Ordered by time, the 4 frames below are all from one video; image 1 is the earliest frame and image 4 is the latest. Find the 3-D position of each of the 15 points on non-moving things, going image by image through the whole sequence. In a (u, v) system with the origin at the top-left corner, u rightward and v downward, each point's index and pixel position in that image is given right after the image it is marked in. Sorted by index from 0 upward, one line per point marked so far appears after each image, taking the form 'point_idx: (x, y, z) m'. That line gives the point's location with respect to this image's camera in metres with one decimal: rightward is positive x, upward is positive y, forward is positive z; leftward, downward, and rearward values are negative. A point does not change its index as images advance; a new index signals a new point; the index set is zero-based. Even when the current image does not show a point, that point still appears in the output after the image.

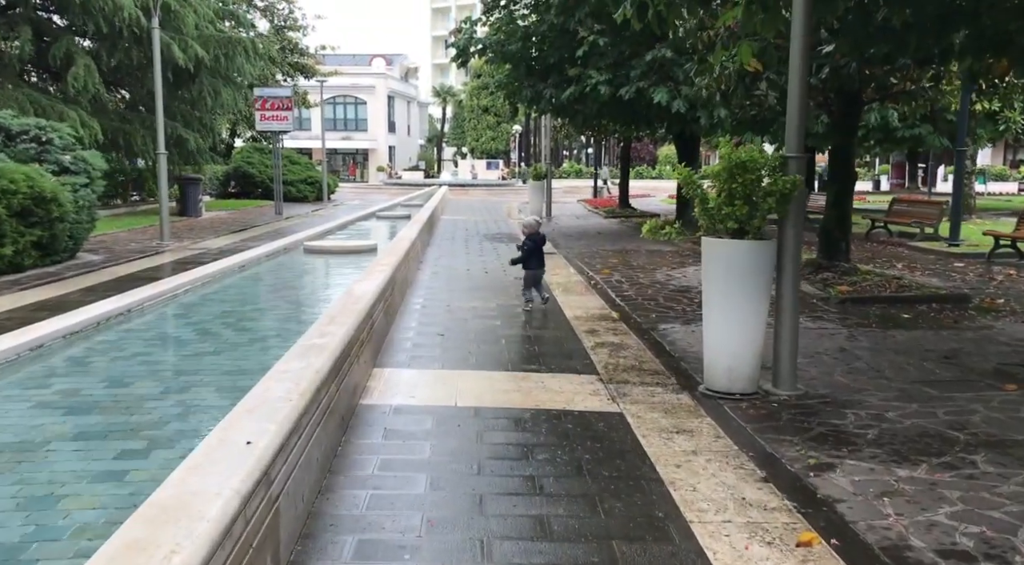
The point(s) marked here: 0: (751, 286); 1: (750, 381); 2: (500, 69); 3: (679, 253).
0: (+1.7, 0.0, +6.3) m
1: (+1.7, -0.7, +6.4) m
2: (-0.3, +4.7, +19.7) m
3: (+3.0, +0.5, +15.9) m
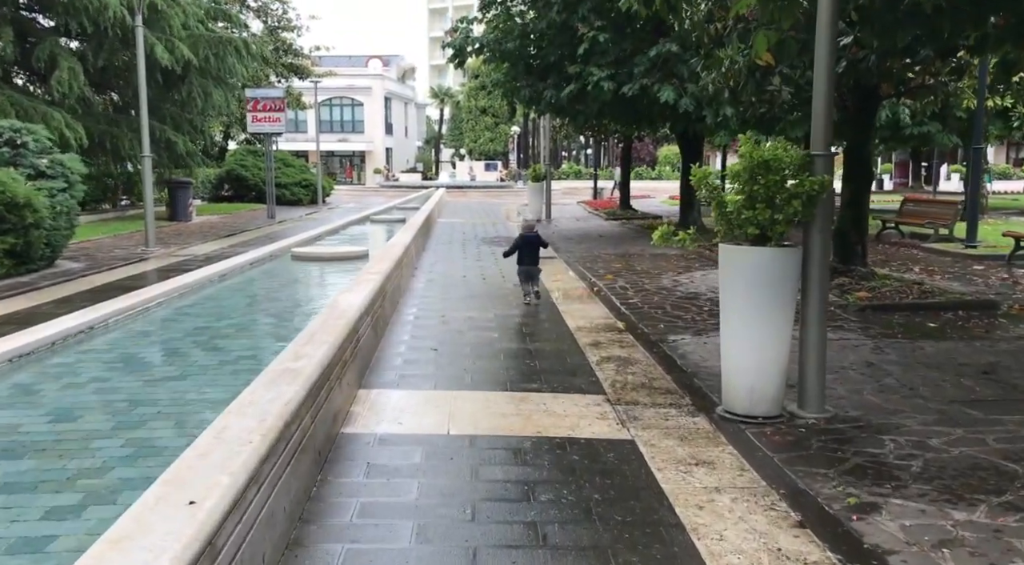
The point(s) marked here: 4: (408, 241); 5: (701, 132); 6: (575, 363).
0: (+1.7, -0.1, +5.7) m
1: (+1.7, -0.8, +5.8) m
2: (-0.3, +4.6, +19.1) m
3: (+3.0, +0.4, +15.3) m
4: (-1.7, +0.7, +14.3) m
5: (+4.0, +3.2, +18.7) m
6: (+0.5, -0.7, +7.6) m
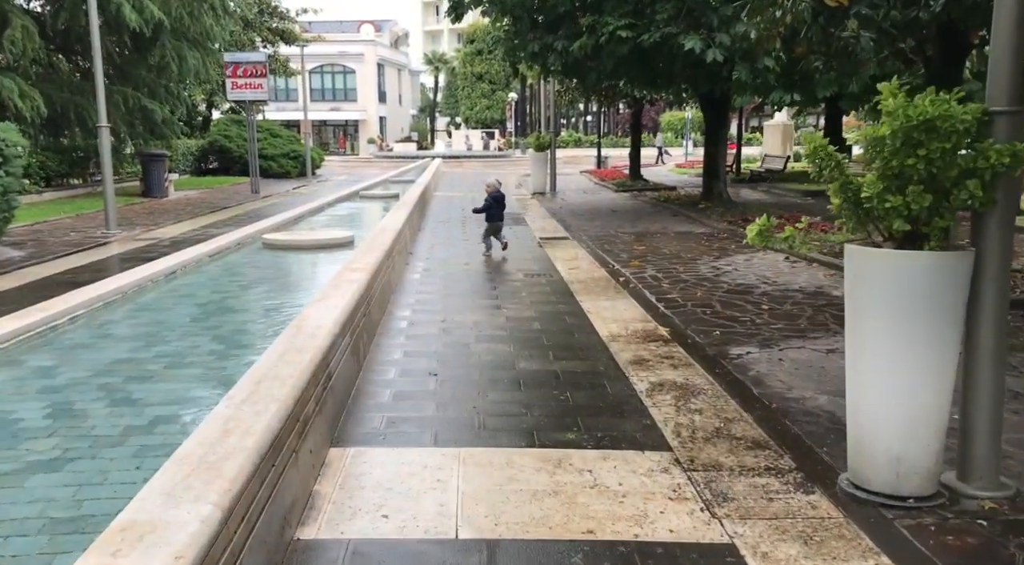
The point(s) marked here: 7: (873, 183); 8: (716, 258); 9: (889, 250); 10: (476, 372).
0: (+1.8, -0.2, +3.8) m
1: (+1.9, -0.9, +4.0) m
2: (-0.3, +4.9, +17.1) m
3: (+3.1, +0.7, +13.5) m
4: (-1.5, +0.9, +12.4) m
5: (+4.0, +3.6, +16.8) m
6: (+0.7, -0.7, +5.8) m
7: (+1.6, +0.4, +3.9) m
8: (+2.6, +0.3, +11.3) m
9: (+1.7, +0.1, +3.9) m
10: (-0.3, -0.6, +6.2) m
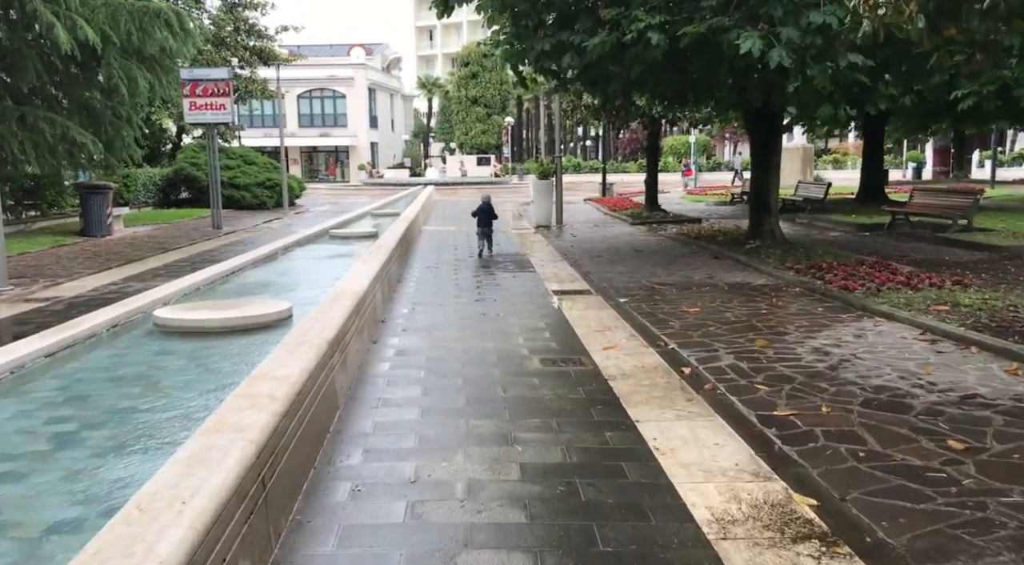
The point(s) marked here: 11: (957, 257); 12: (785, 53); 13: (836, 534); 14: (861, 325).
0: (+2.0, -0.7, +0.5) m
1: (+2.0, -1.4, +0.6) m
2: (-0.2, +4.0, +13.9) m
3: (+3.1, -0.1, +10.2) m
4: (-1.5, +0.1, +9.1) m
5: (+4.1, +2.7, +13.5) m
6: (+0.8, -1.3, +2.4) m
7: (+1.7, -0.1, +0.6) m
8: (+2.7, -0.4, +8.0) m
9: (+1.8, -0.4, +0.6) m
10: (-0.1, -1.3, +2.9) m
11: (+6.3, +0.4, +12.7) m
12: (+3.2, +2.7, +10.5) m
13: (+1.4, -1.1, +4.0) m
14: (+3.2, -0.4, +8.2) m
